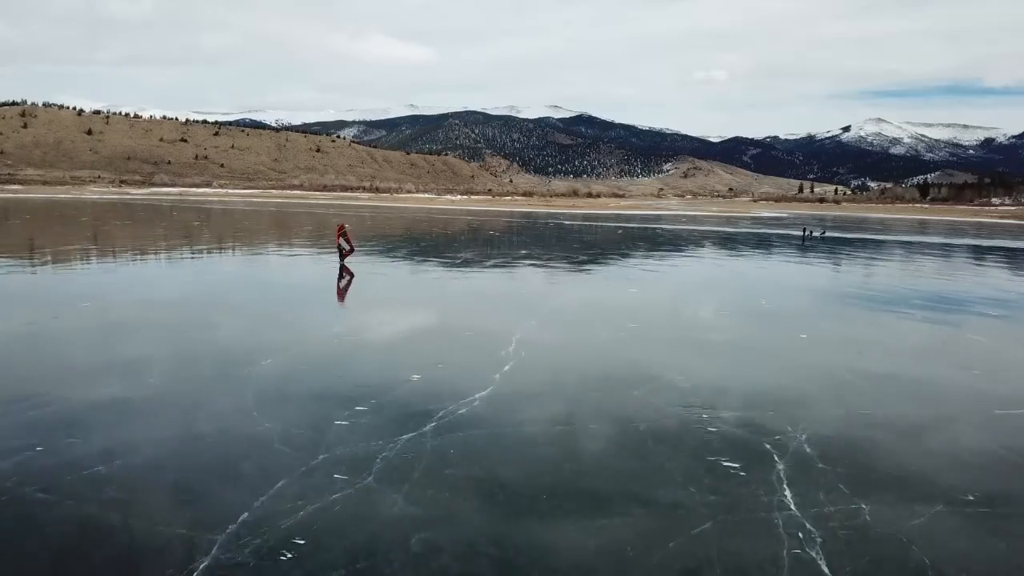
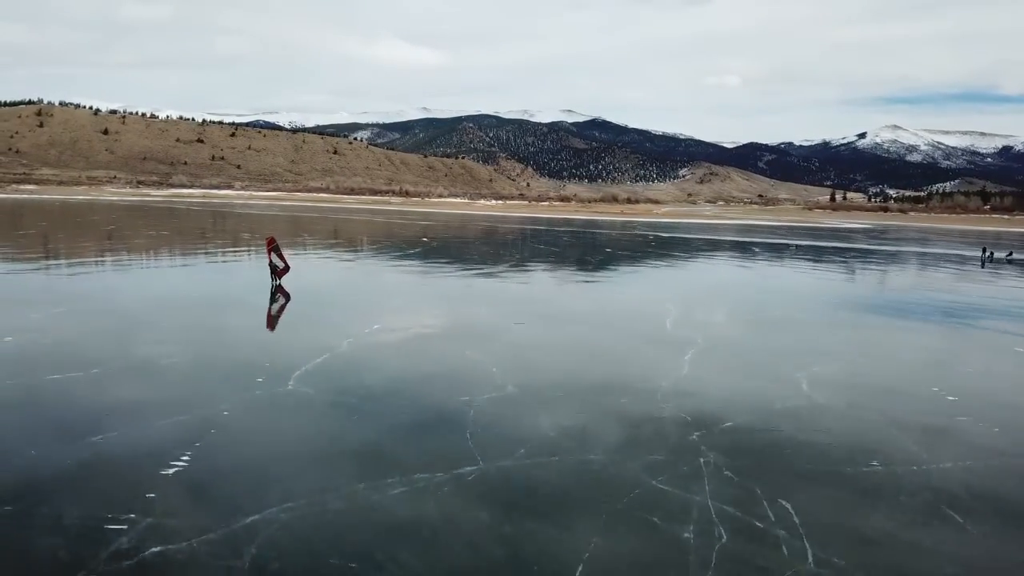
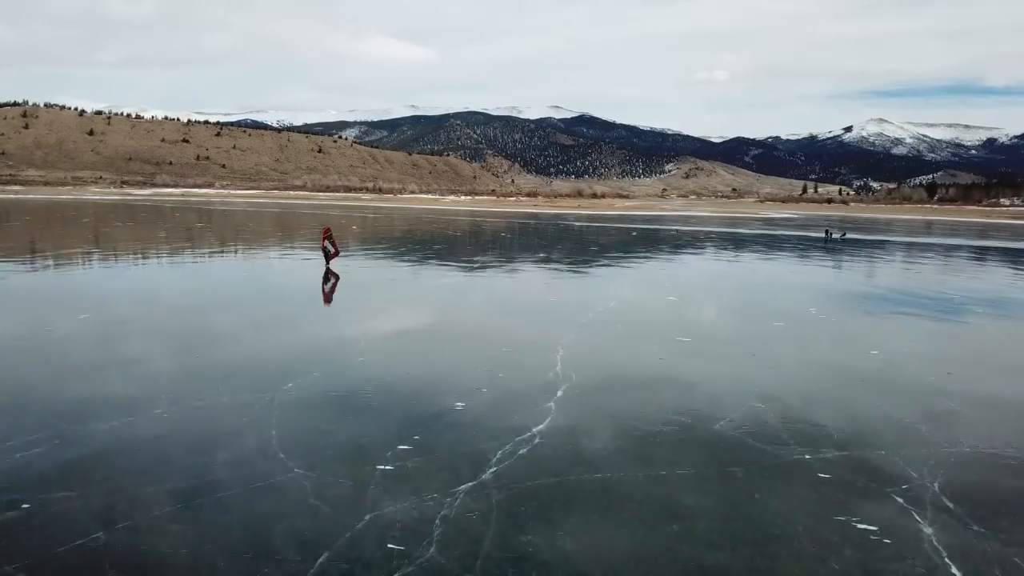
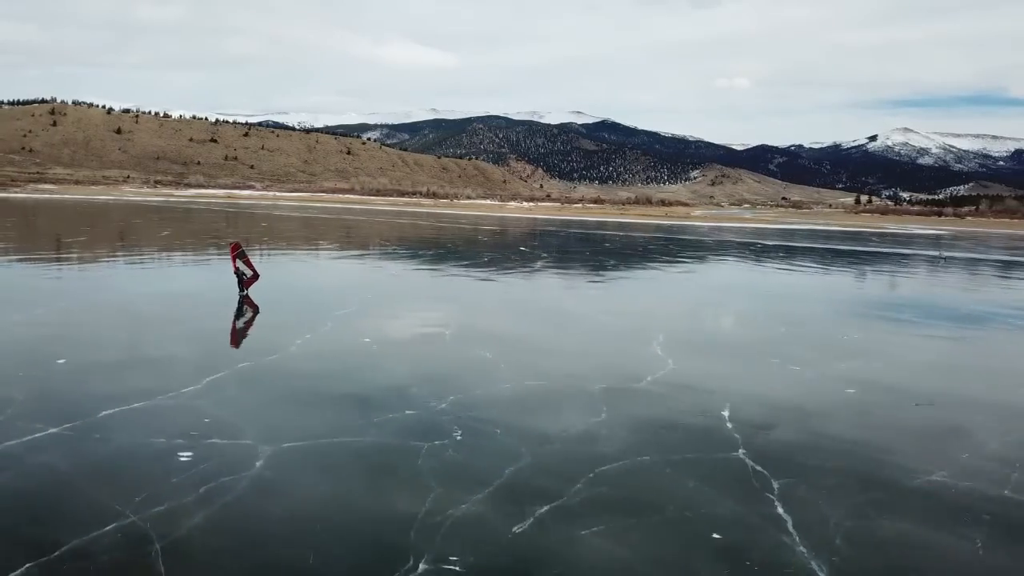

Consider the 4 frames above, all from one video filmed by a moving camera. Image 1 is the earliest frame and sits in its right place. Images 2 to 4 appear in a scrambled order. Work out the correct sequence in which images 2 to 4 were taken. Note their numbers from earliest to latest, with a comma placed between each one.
3, 2, 4
